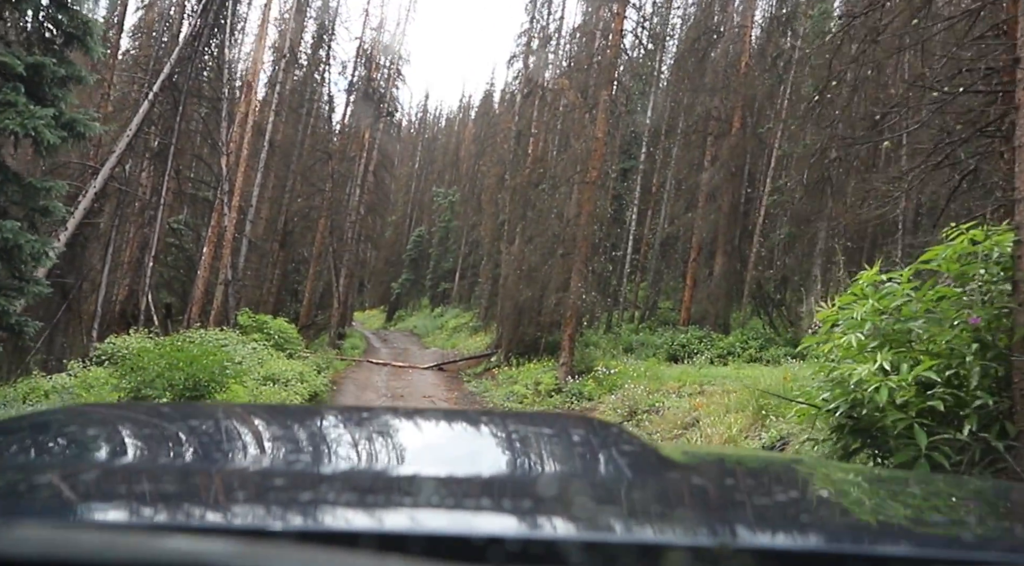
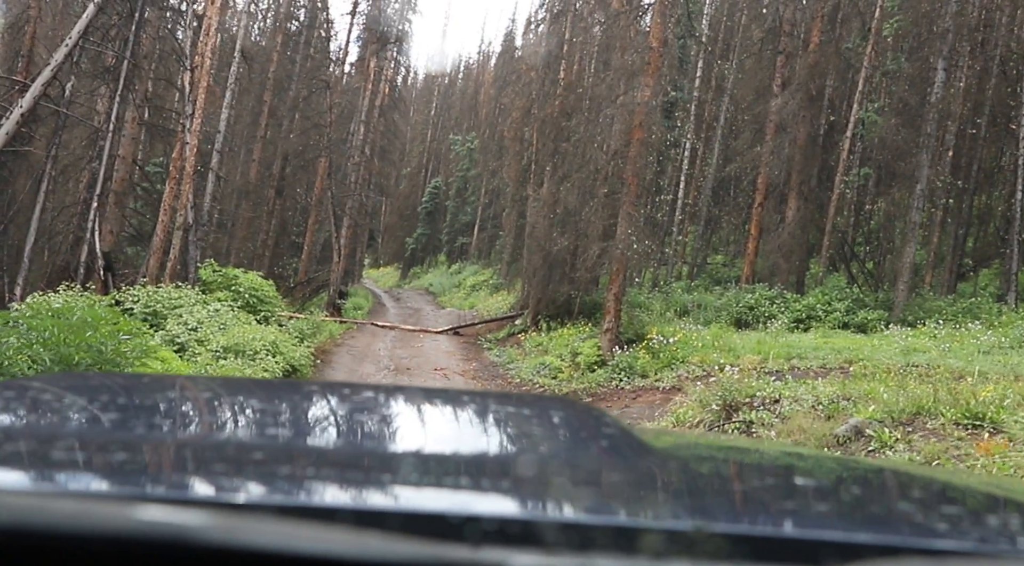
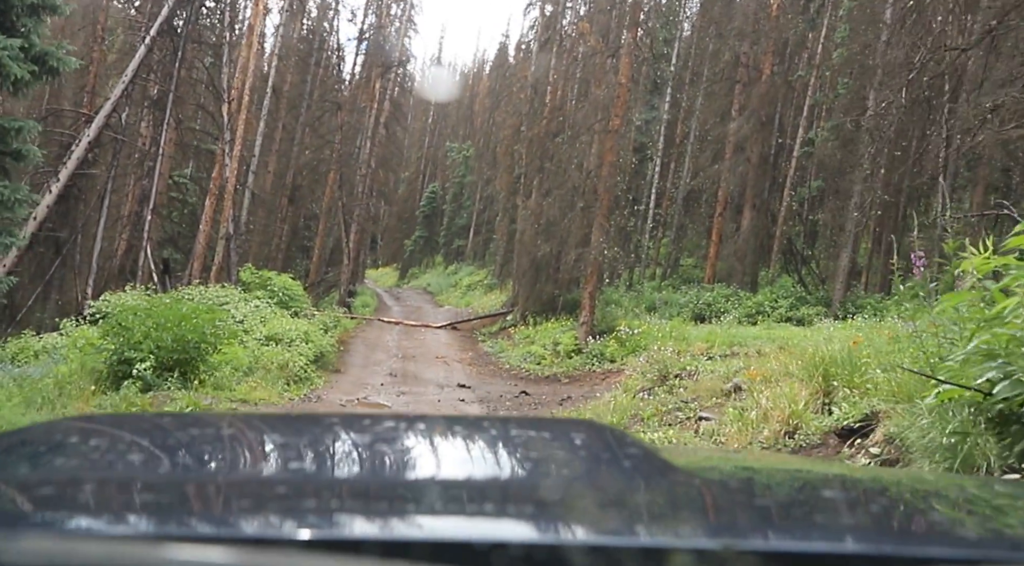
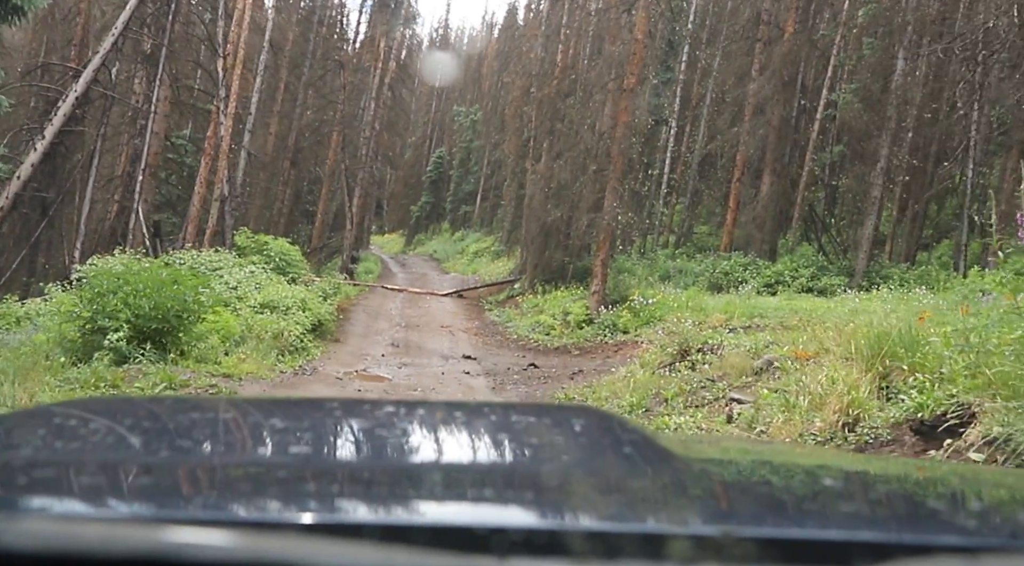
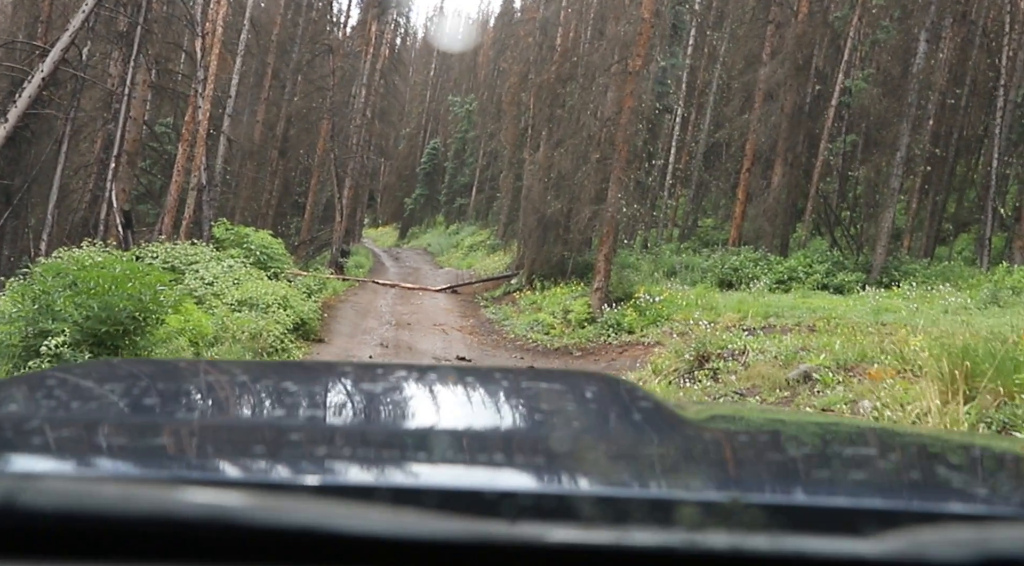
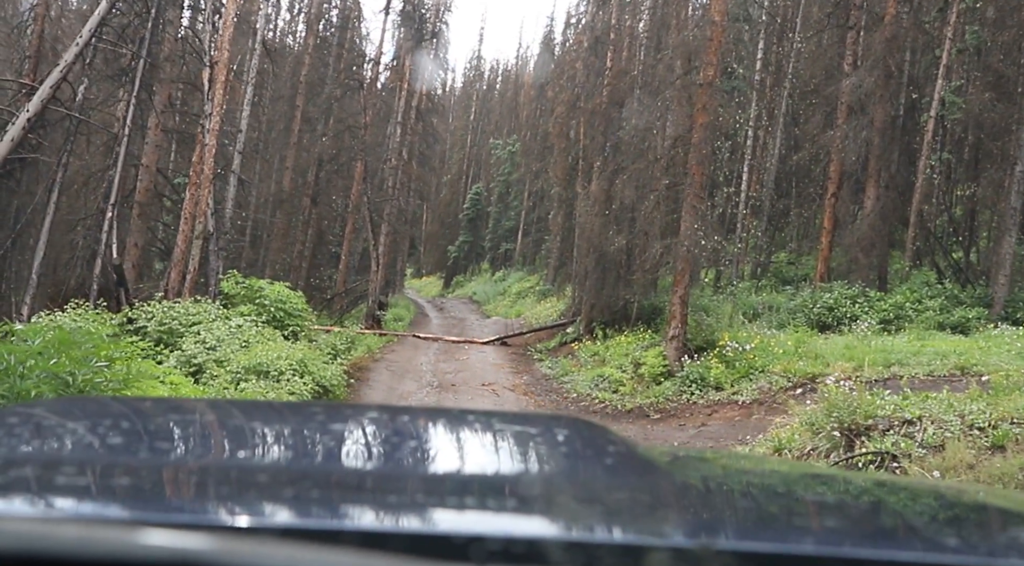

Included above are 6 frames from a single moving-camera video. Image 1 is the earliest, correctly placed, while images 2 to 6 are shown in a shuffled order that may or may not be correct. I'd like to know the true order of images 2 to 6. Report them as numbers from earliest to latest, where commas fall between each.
3, 4, 5, 2, 6
